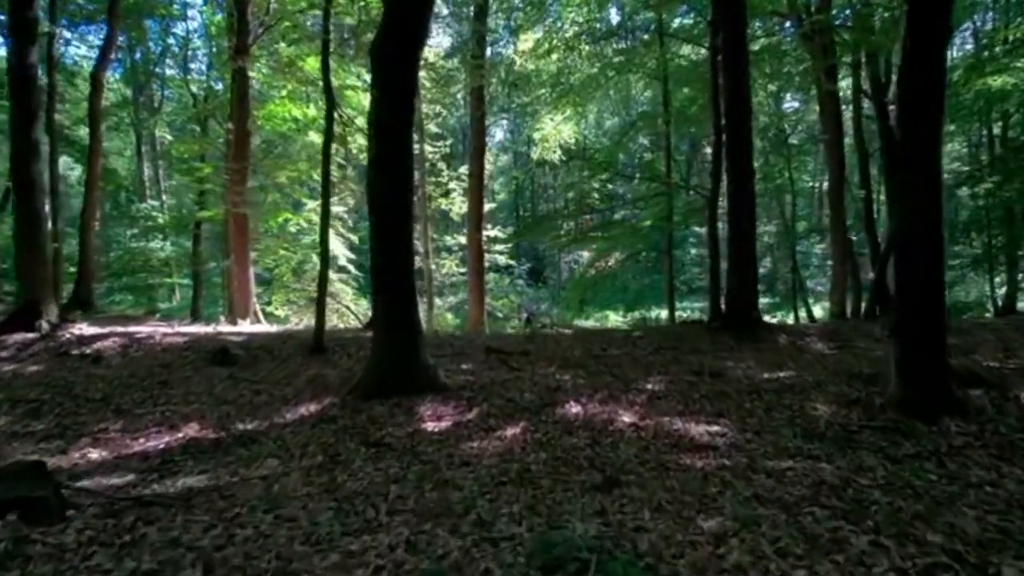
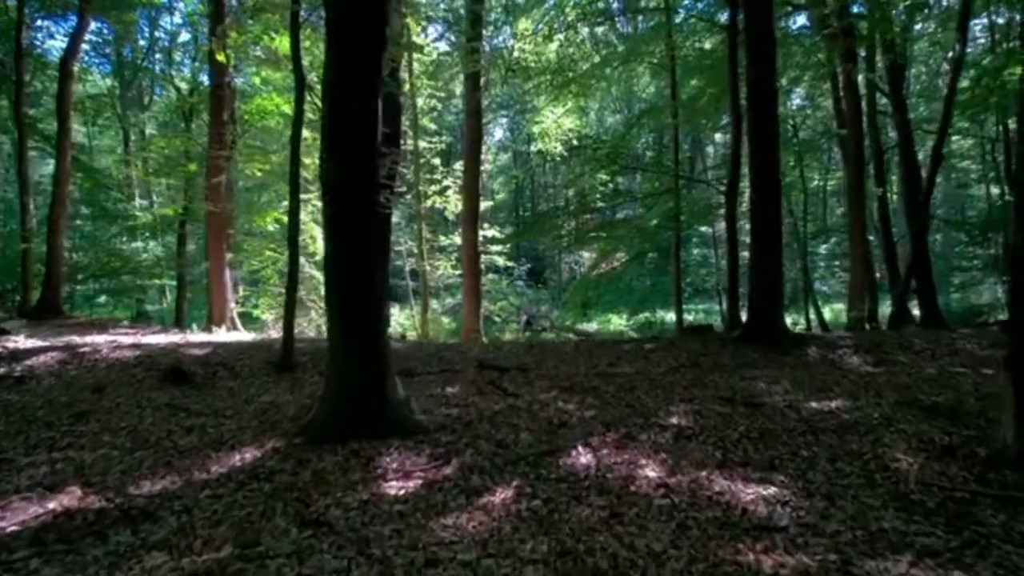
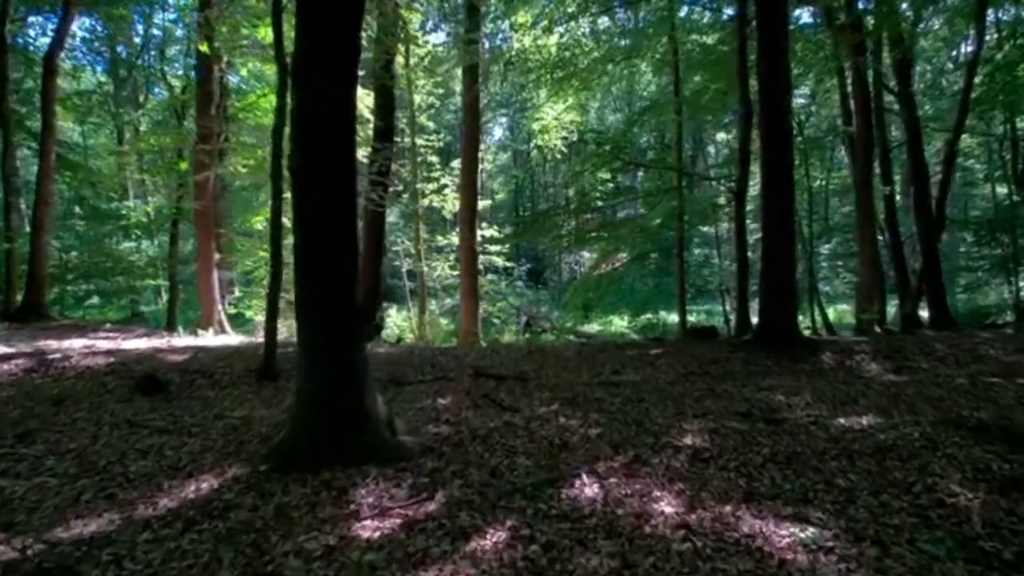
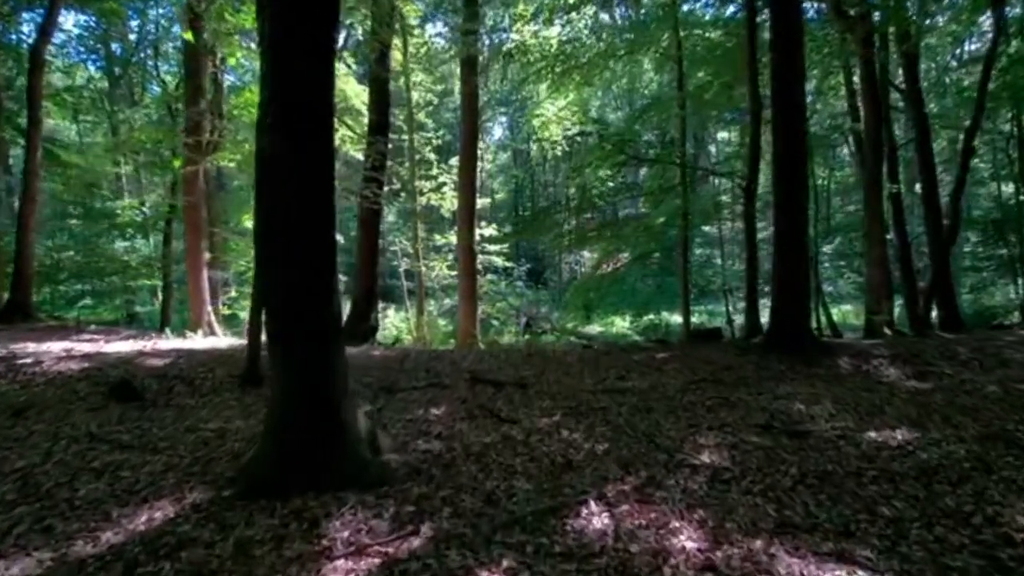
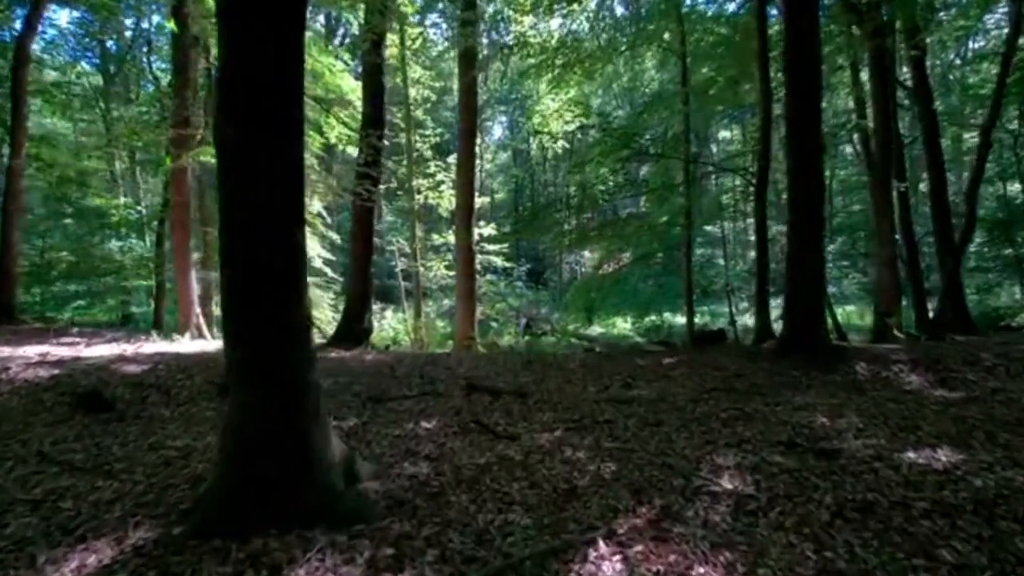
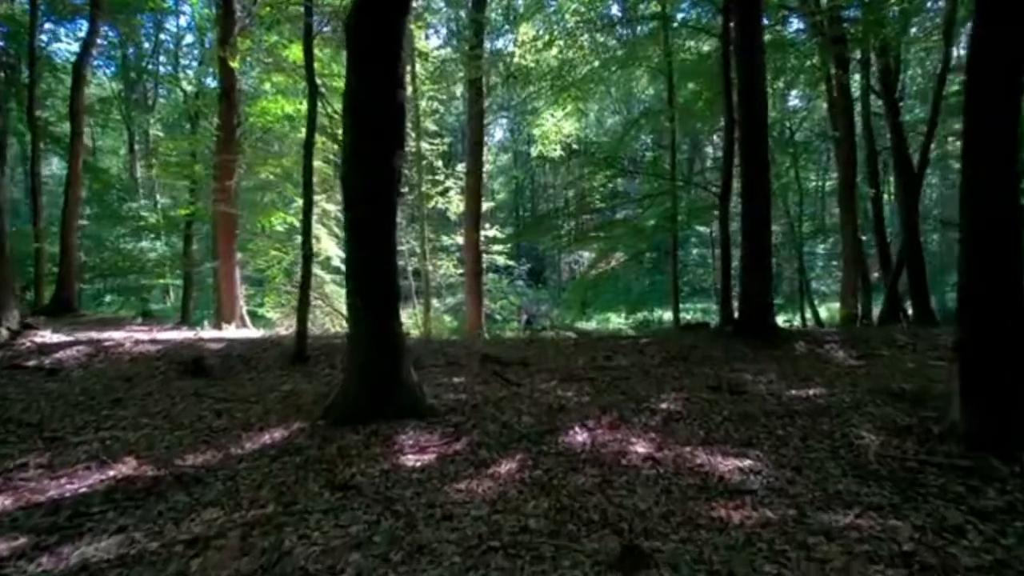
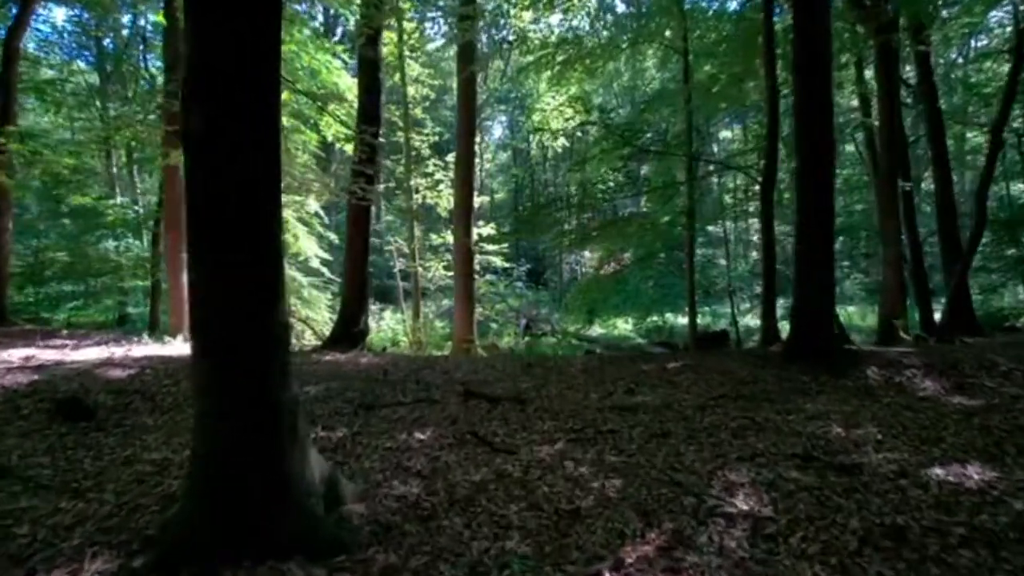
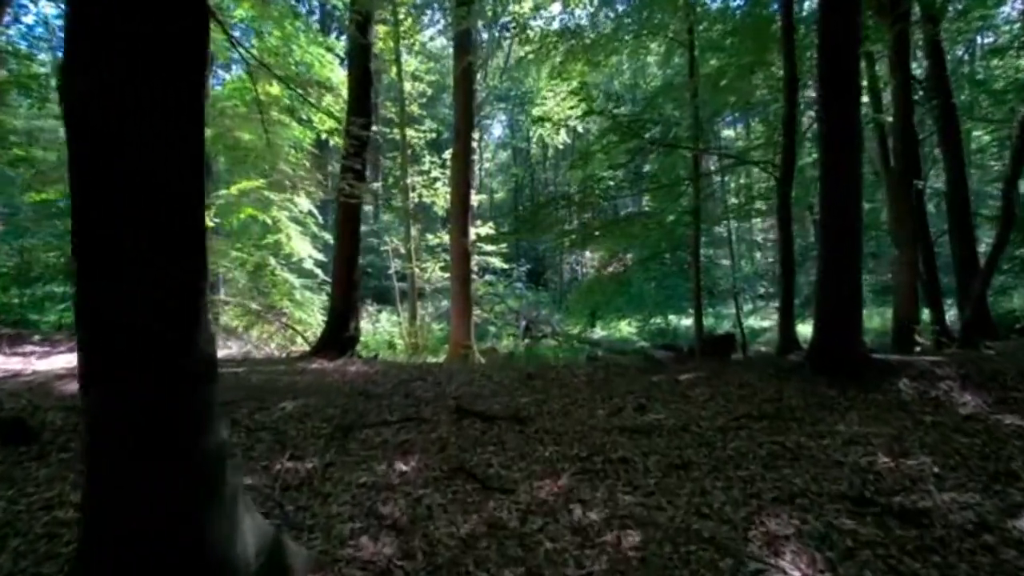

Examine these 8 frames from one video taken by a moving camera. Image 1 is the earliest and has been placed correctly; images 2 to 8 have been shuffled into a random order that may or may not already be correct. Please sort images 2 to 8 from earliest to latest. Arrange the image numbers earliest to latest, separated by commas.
6, 2, 3, 4, 5, 7, 8
